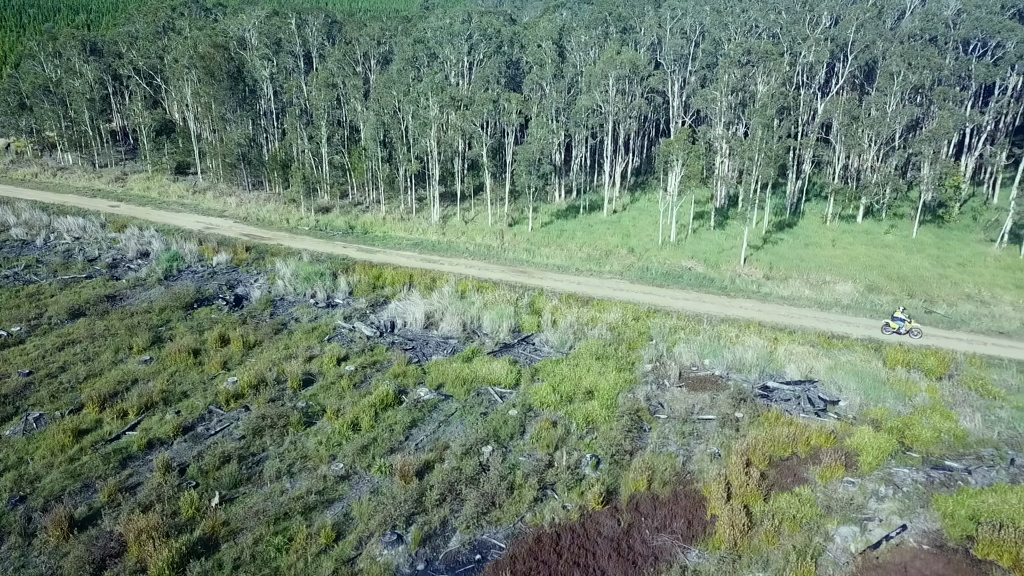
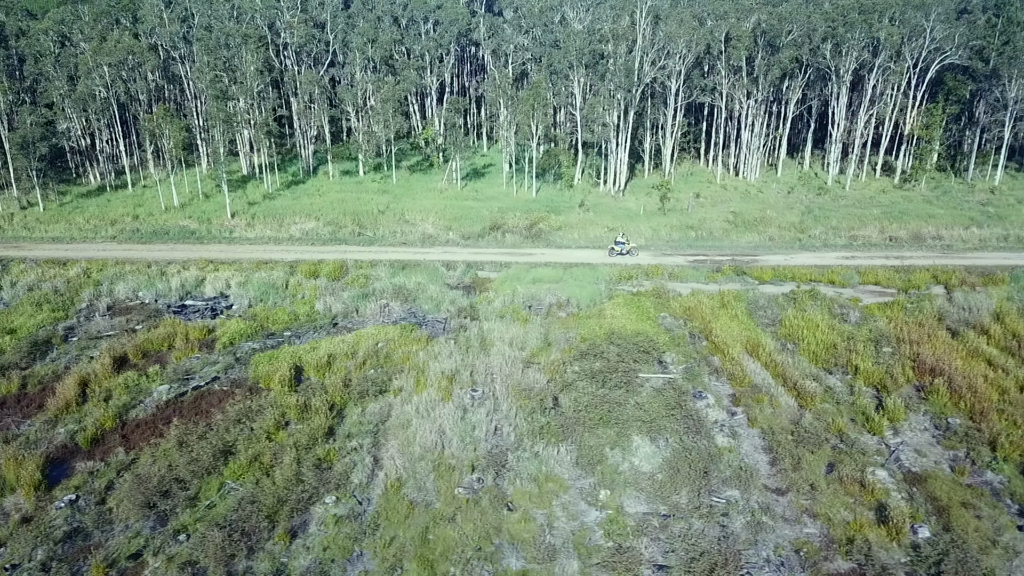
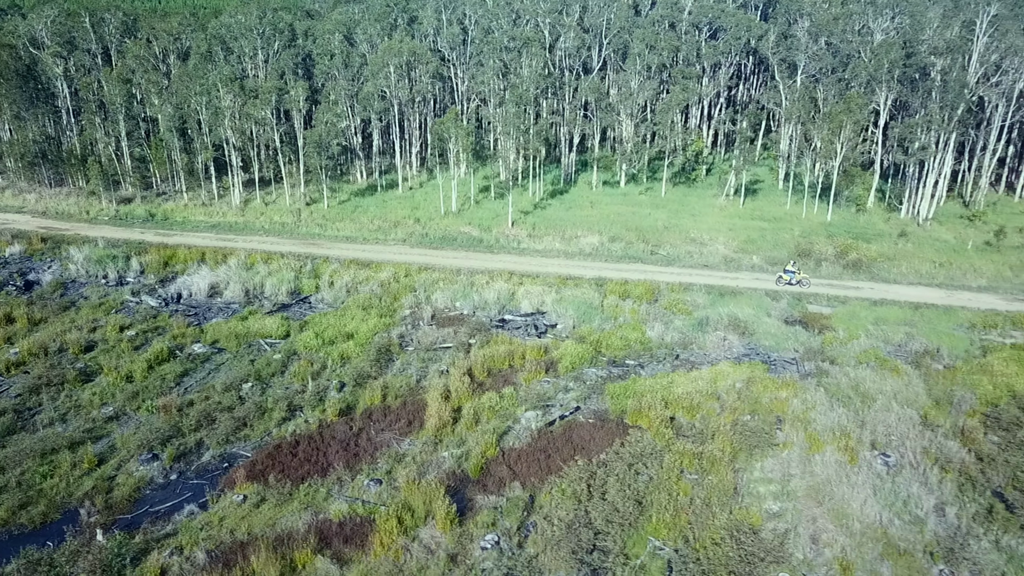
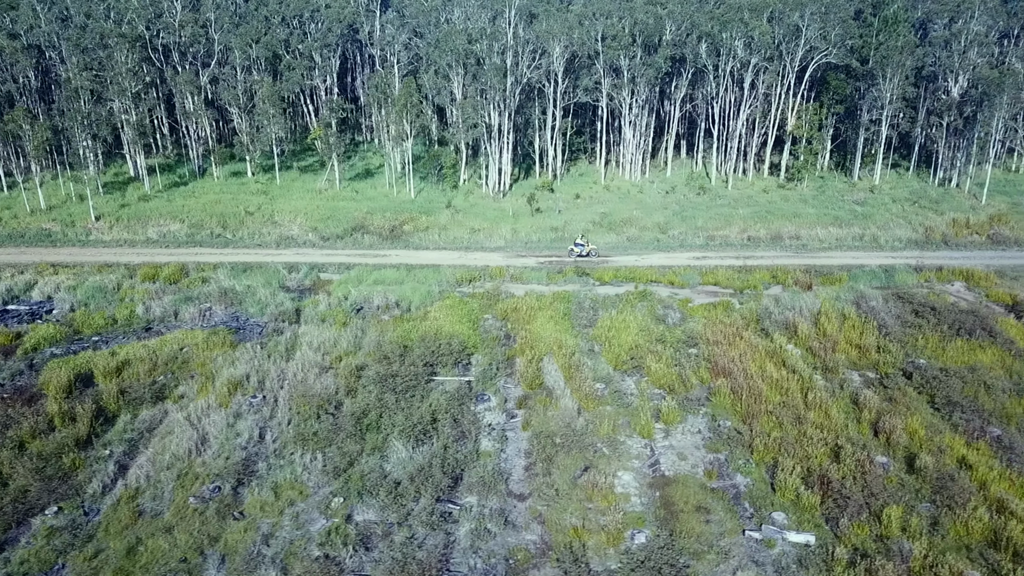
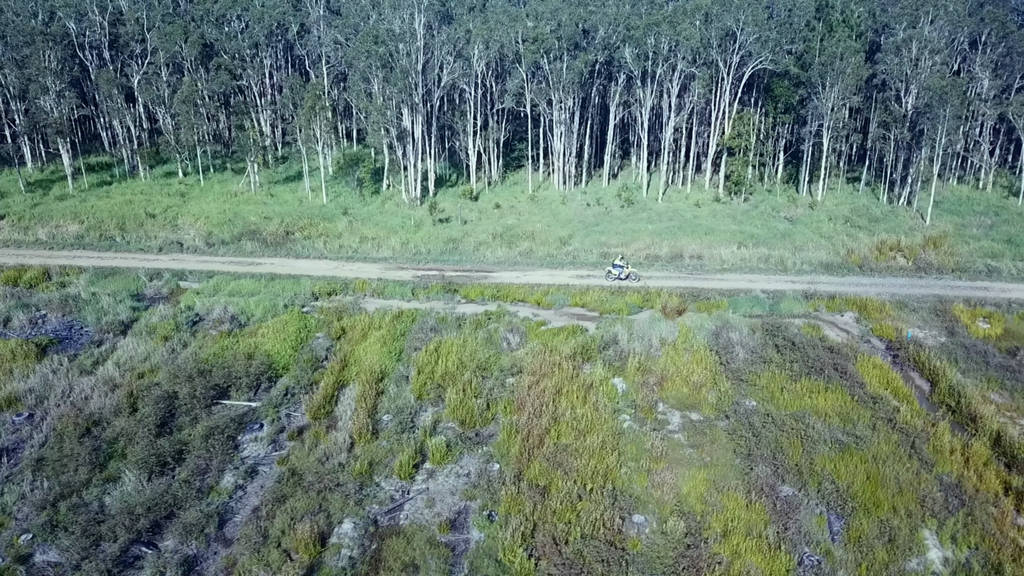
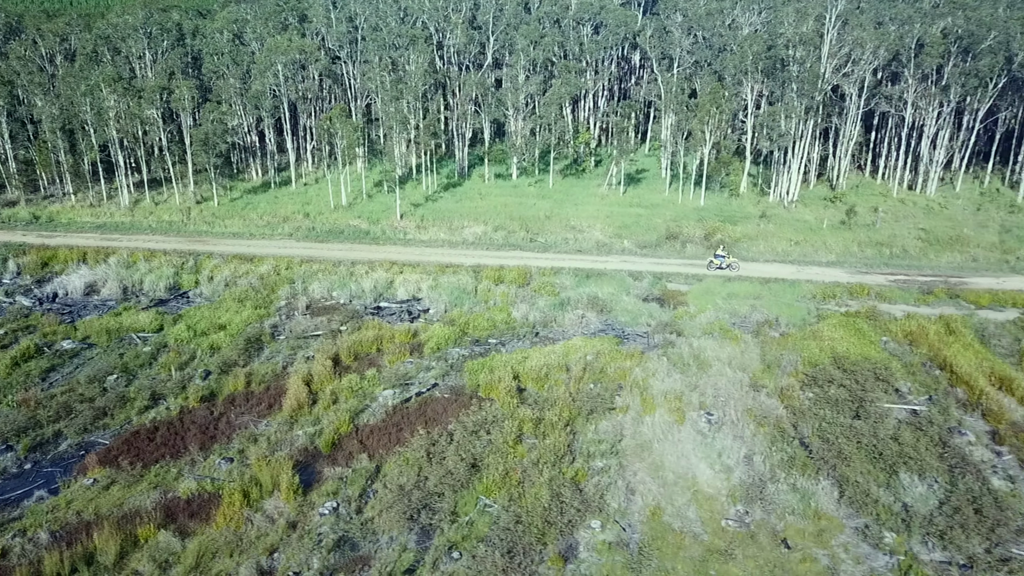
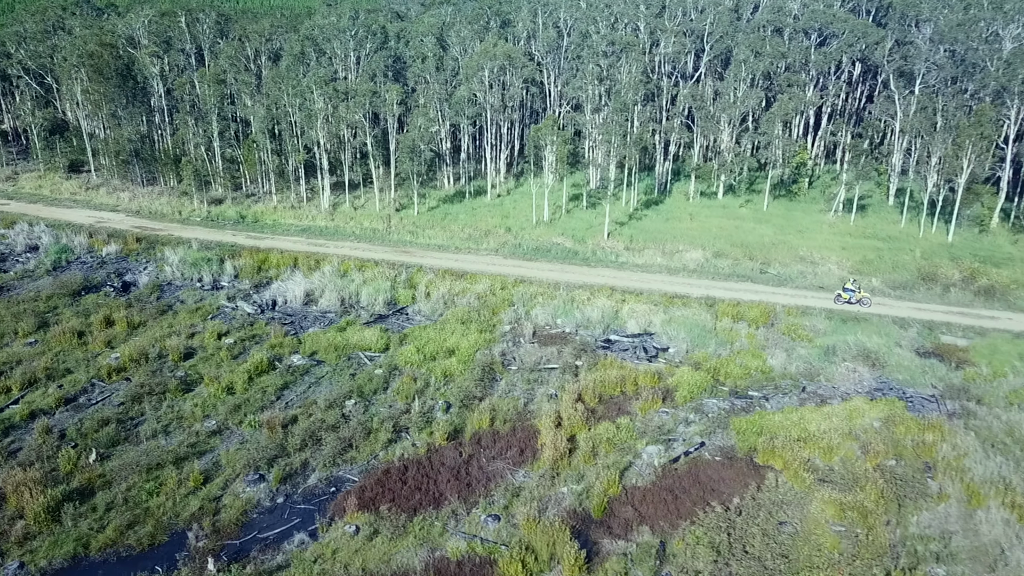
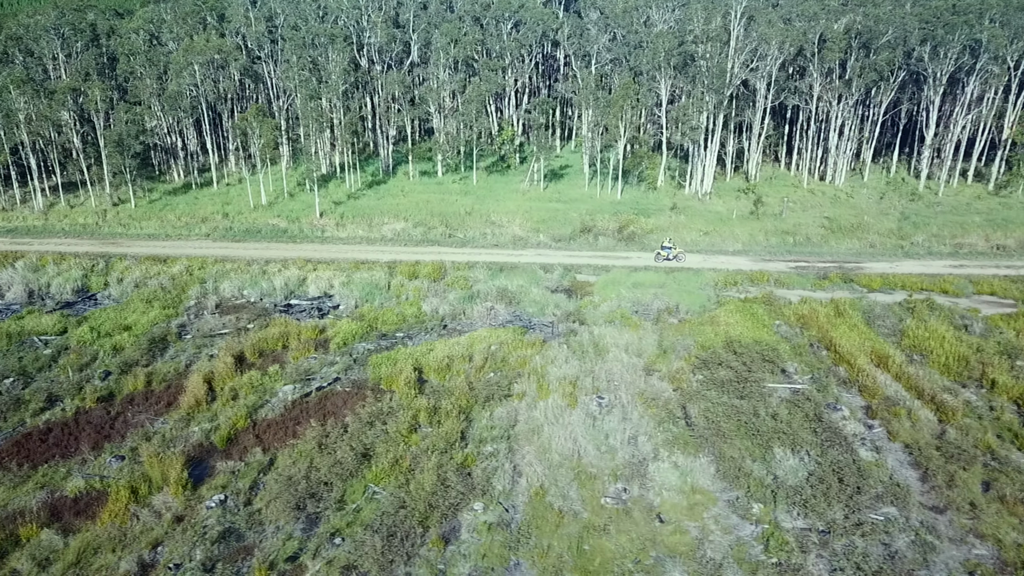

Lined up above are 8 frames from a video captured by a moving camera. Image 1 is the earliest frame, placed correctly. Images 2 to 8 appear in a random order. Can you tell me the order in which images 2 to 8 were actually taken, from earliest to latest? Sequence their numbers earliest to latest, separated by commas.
7, 3, 6, 8, 2, 4, 5
